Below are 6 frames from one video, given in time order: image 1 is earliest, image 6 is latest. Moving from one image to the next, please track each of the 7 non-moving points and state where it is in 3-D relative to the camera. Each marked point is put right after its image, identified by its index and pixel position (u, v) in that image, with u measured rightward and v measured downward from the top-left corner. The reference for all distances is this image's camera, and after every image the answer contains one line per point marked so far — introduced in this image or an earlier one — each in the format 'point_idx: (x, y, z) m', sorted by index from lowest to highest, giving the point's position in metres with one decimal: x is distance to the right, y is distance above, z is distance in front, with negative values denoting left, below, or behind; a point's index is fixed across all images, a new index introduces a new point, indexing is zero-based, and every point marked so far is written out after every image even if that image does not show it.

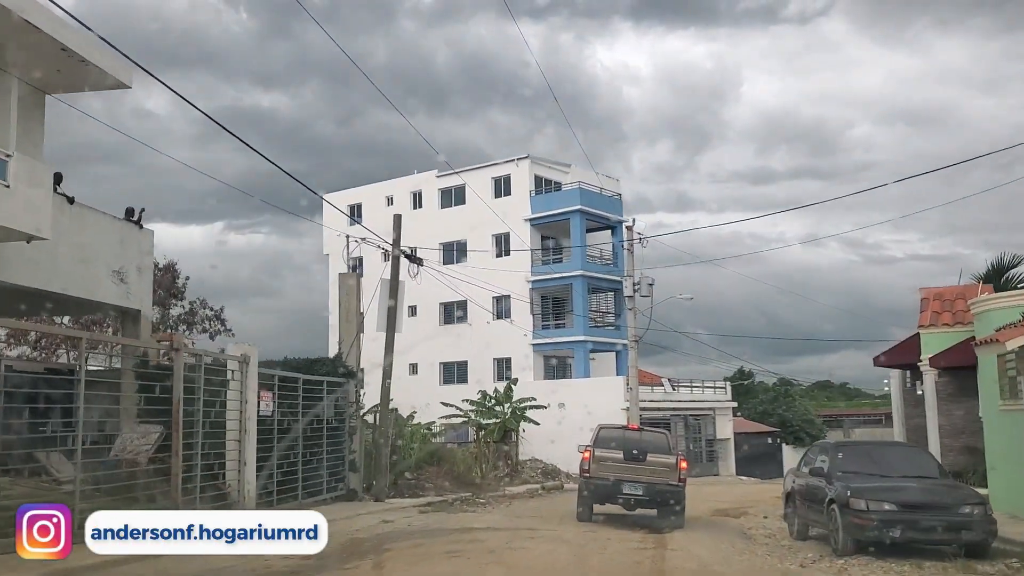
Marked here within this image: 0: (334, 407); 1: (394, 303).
0: (-3.7, -2.4, +18.8) m
1: (-2.5, -0.3, +19.8) m
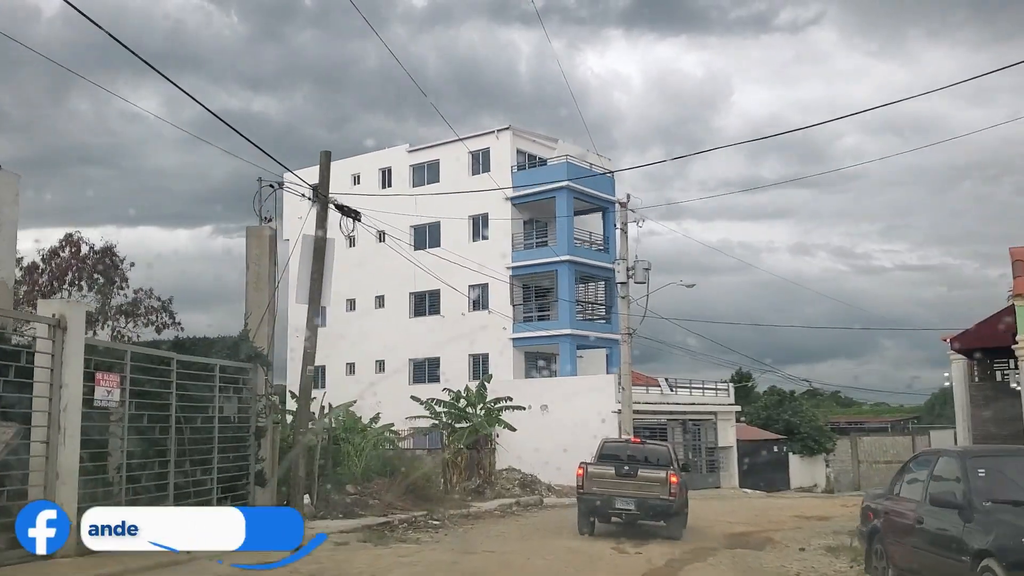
0: (-4.4, -1.7, +14.3) m
1: (-3.2, +0.3, +15.2) m
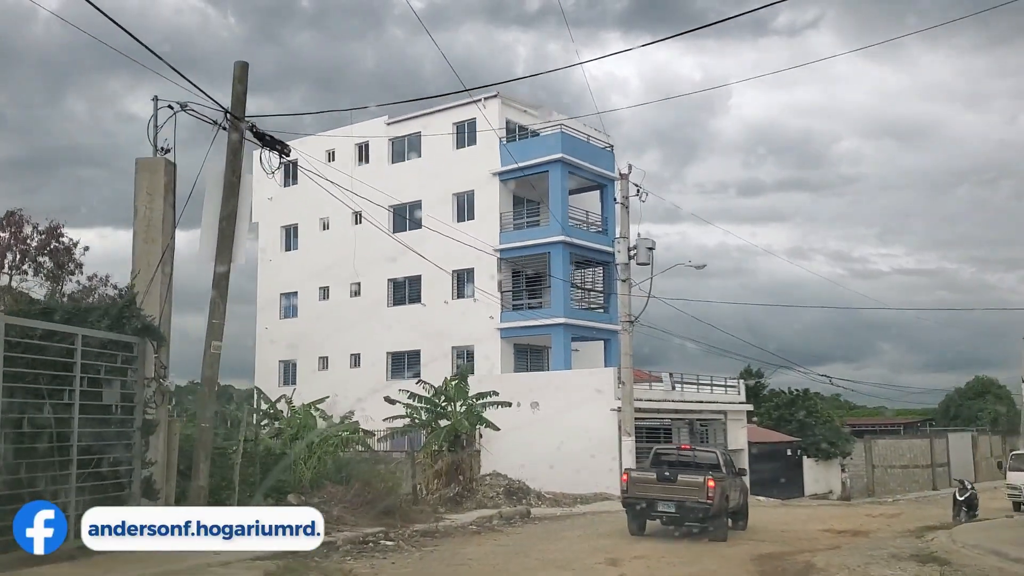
0: (-4.7, -1.1, +10.7) m
1: (-3.5, +0.9, +11.7) m
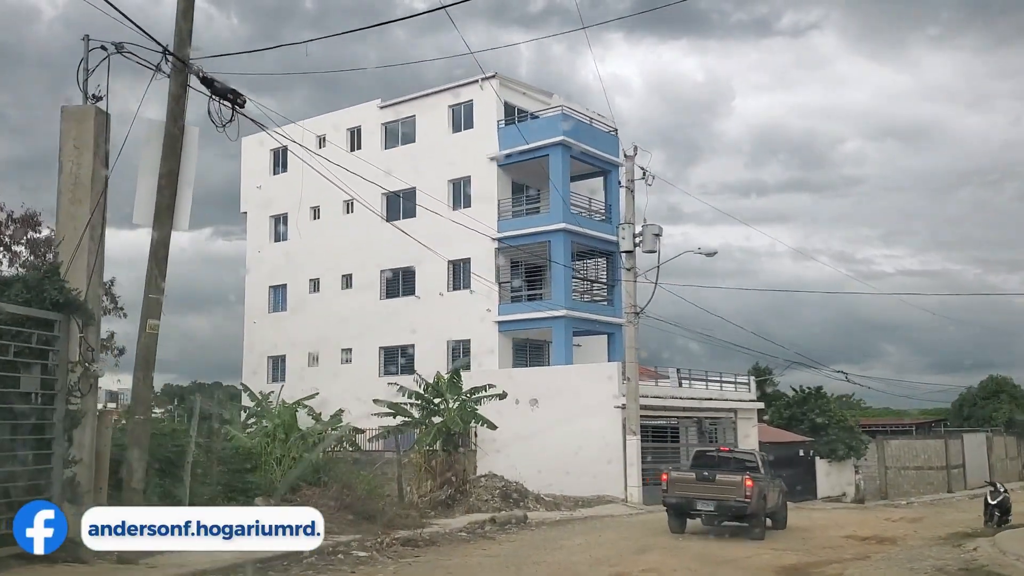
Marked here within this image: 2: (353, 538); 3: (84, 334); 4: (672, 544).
0: (-4.9, -0.8, +9.1) m
1: (-3.6, +1.3, +10.1) m
2: (-2.3, -3.7, +13.5) m
3: (-4.5, -0.5, +9.8) m
4: (+2.6, -4.1, +14.9) m
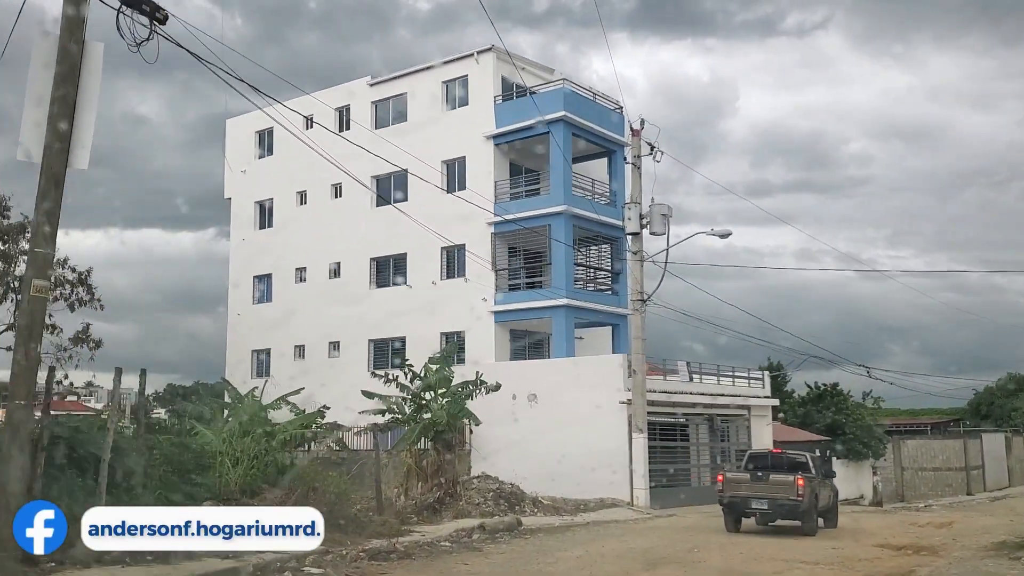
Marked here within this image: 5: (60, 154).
0: (-5.0, -0.4, +7.1) m
1: (-3.8, +1.7, +8.1) m
2: (-2.5, -3.3, +11.5) m
3: (-4.7, -0.1, +7.8) m
4: (+2.4, -3.7, +12.9) m
5: (-3.8, +1.2, +8.0) m
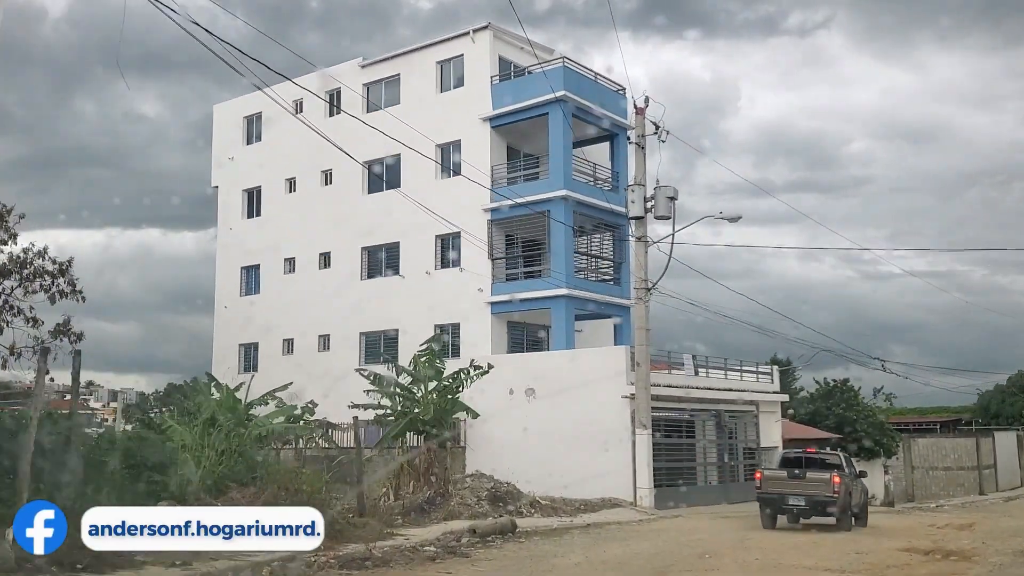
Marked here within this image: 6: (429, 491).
0: (-5.1, -0.1, +5.8) m
1: (-3.9, +2.0, +6.7) m
2: (-2.6, -3.0, +10.2) m
3: (-4.8, +0.2, +6.5) m
4: (+2.3, -3.4, +11.6) m
5: (-4.0, +1.5, +6.7) m
6: (-1.8, -4.2, +19.0) m
